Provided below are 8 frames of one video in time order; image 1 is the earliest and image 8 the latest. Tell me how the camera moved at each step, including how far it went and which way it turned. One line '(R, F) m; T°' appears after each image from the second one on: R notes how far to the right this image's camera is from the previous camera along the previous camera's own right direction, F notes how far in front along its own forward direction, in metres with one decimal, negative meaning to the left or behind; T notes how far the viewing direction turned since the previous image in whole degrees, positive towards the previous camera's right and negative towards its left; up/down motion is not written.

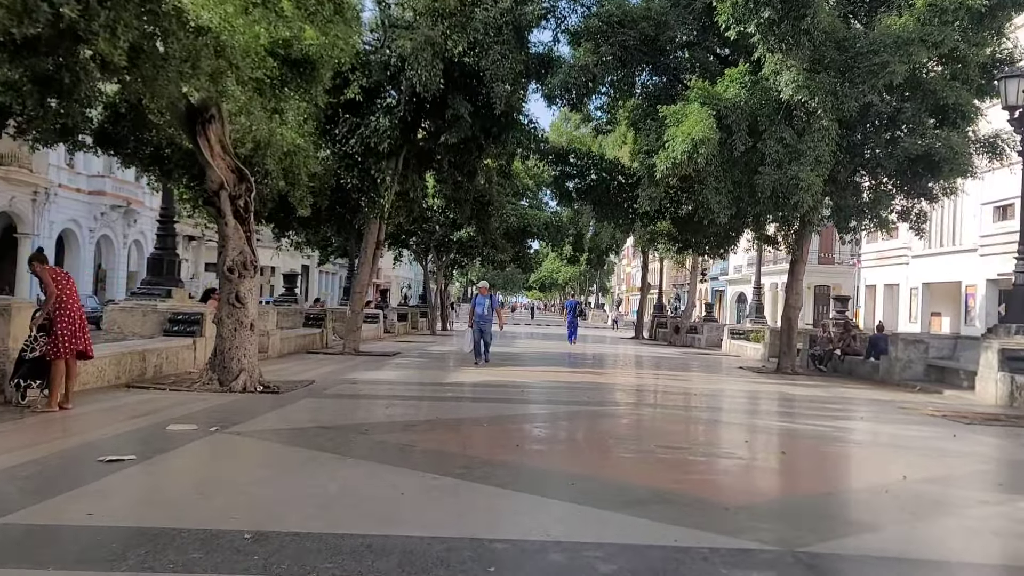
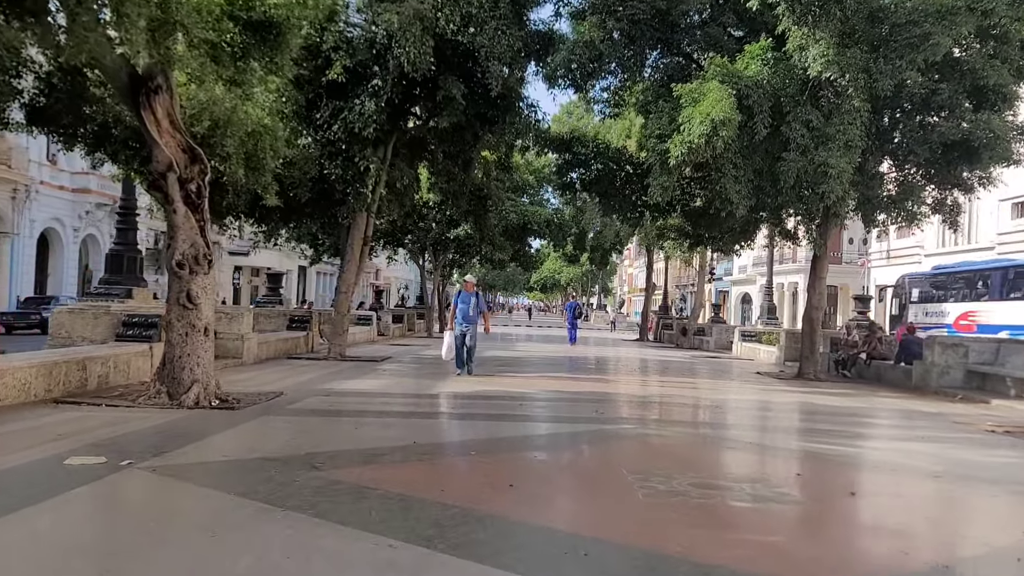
(+0.1, +1.5) m; 0°
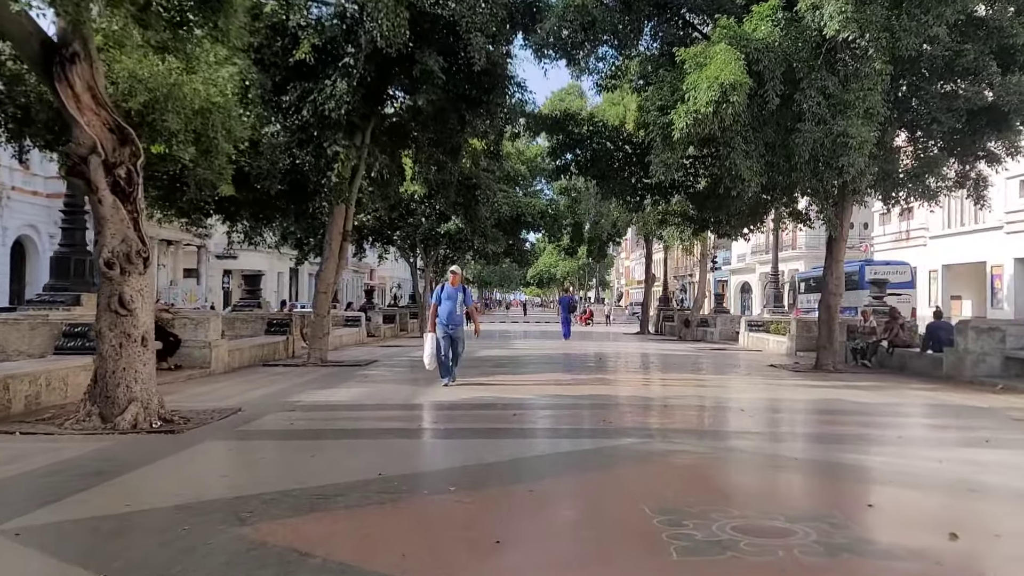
(+0.1, +1.3) m; 0°
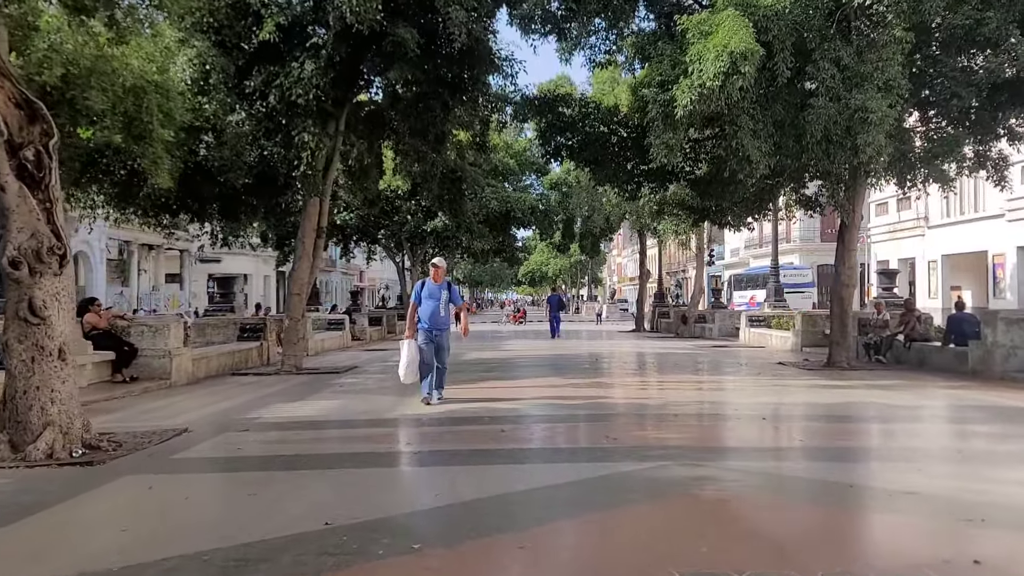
(+0.1, +1.2) m; +1°
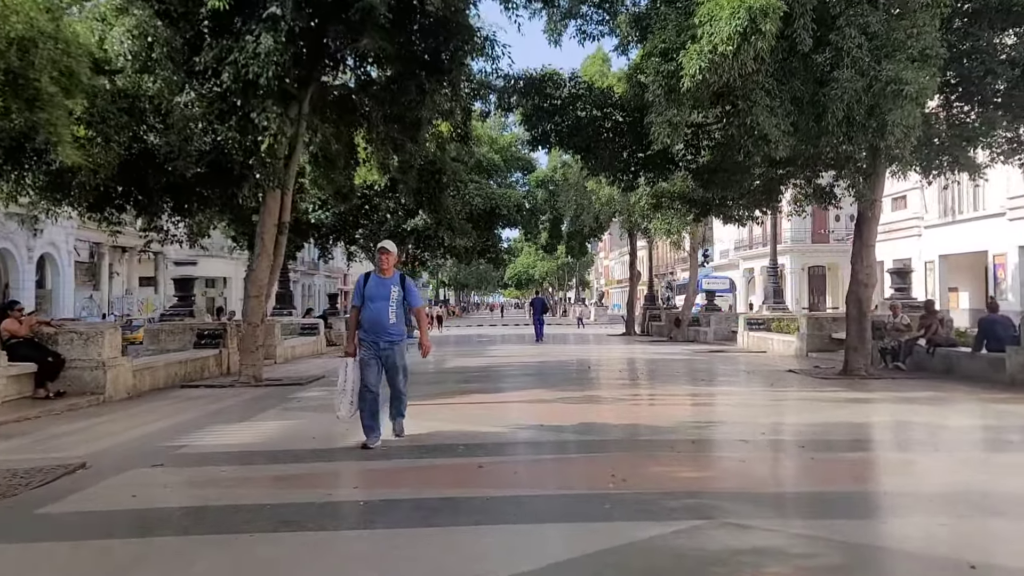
(+0.1, +1.5) m; +1°
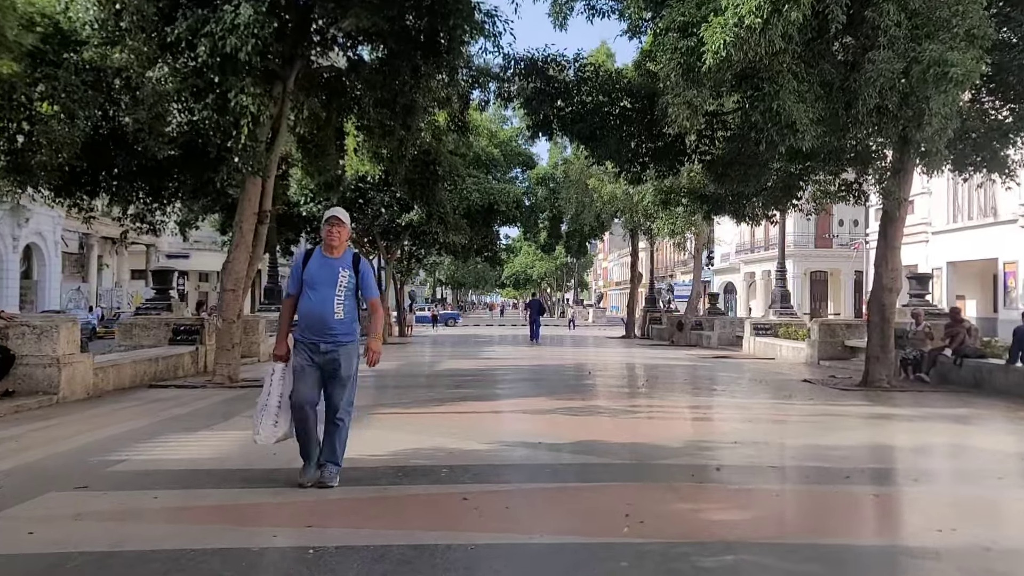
(0.0, +1.0) m; 0°
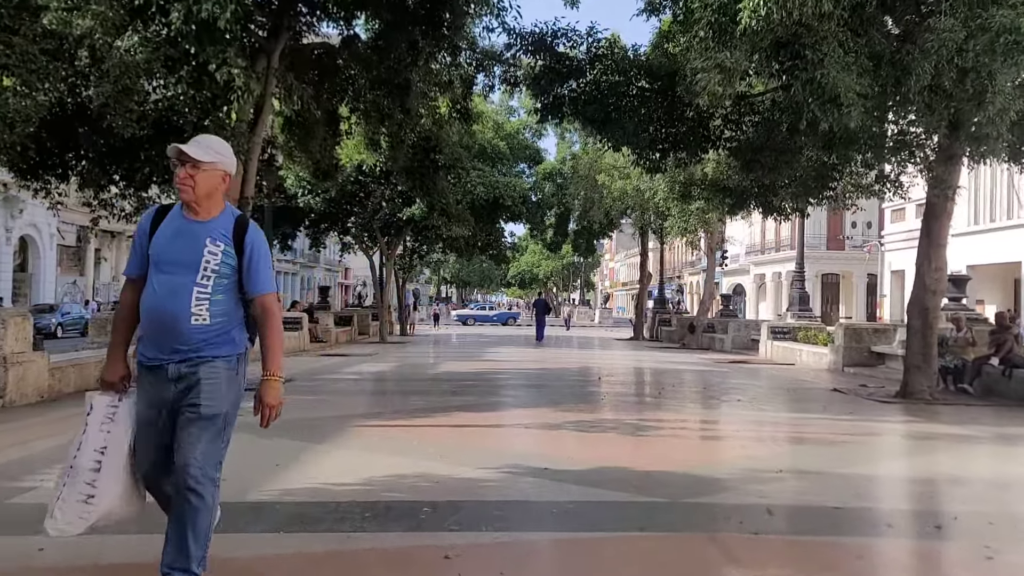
(0.0, +1.1) m; 0°
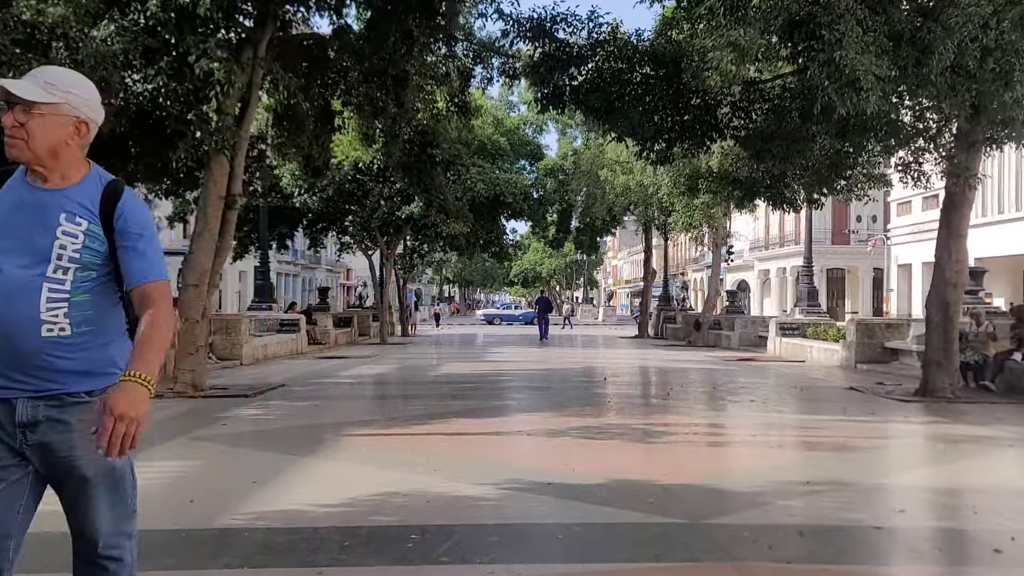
(0.0, +0.5) m; 0°
